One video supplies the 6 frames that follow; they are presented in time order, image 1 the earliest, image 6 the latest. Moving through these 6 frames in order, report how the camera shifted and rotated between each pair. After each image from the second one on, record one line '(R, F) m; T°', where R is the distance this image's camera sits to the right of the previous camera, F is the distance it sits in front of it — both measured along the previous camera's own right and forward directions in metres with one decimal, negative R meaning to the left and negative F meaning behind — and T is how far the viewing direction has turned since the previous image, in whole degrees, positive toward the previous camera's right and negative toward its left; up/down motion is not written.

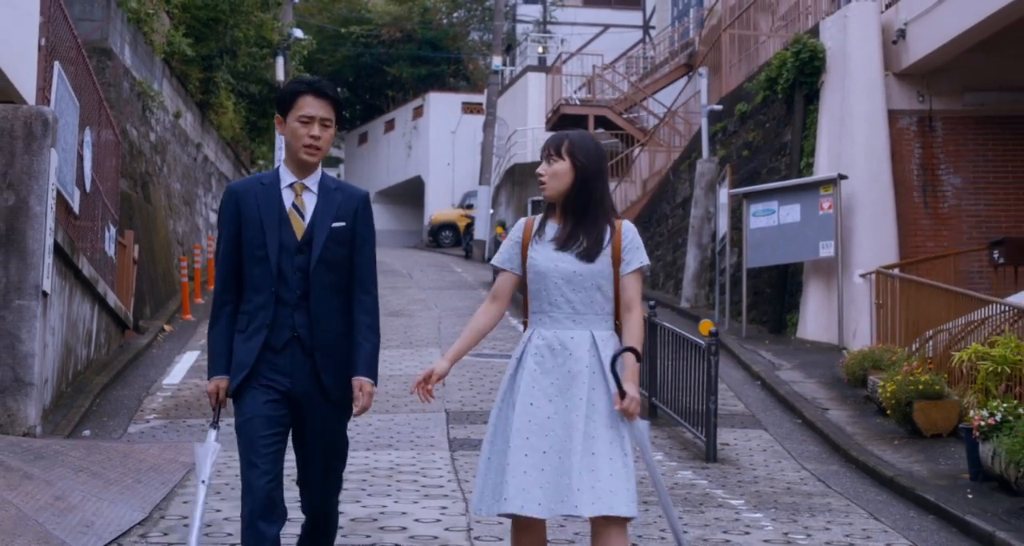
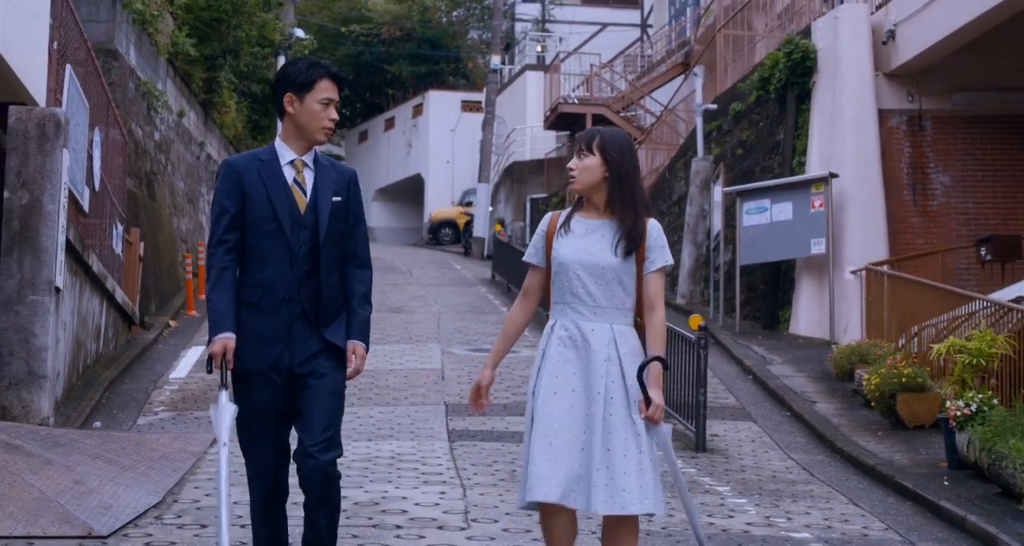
(0.0, -0.4) m; 0°
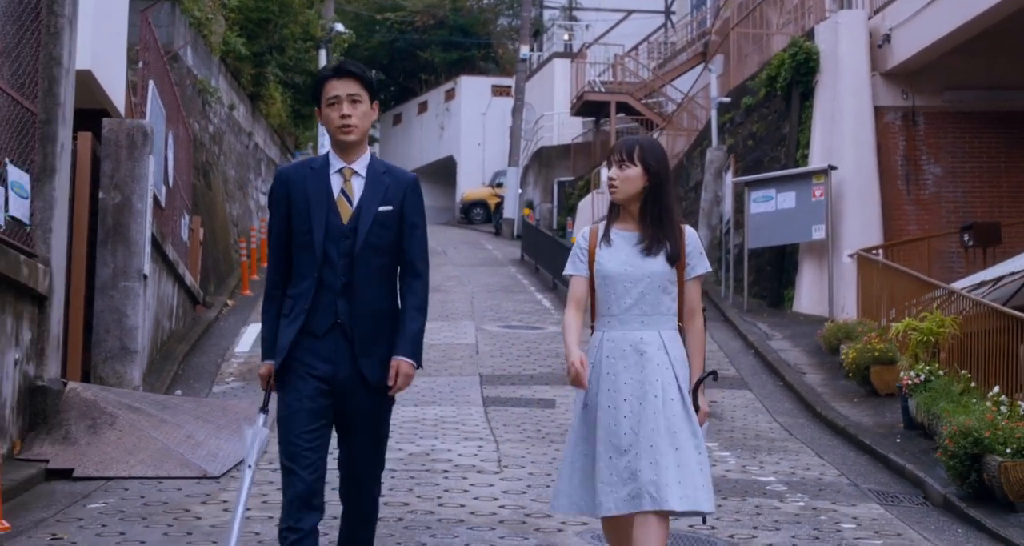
(0.0, -1.8) m; -1°
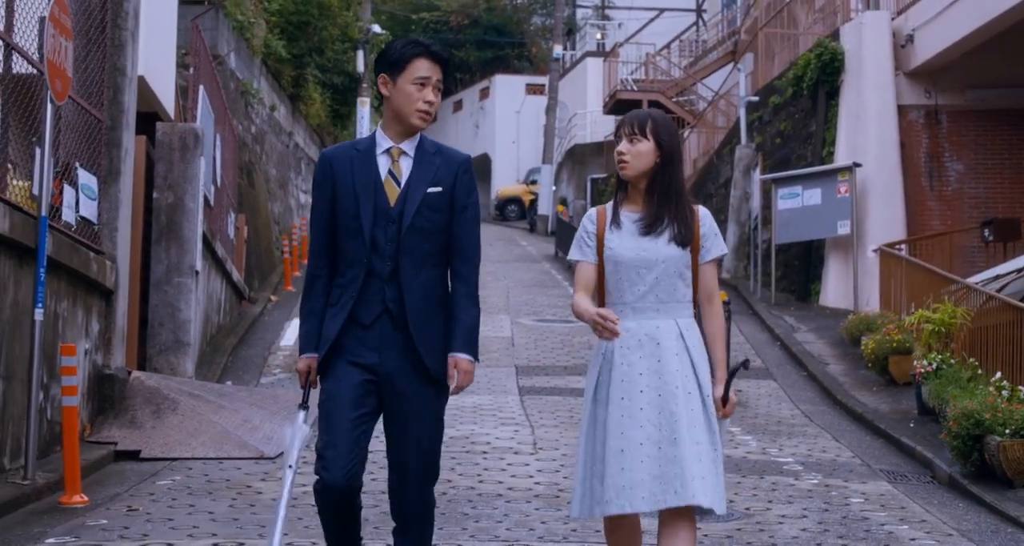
(0.0, -0.6) m; -1°
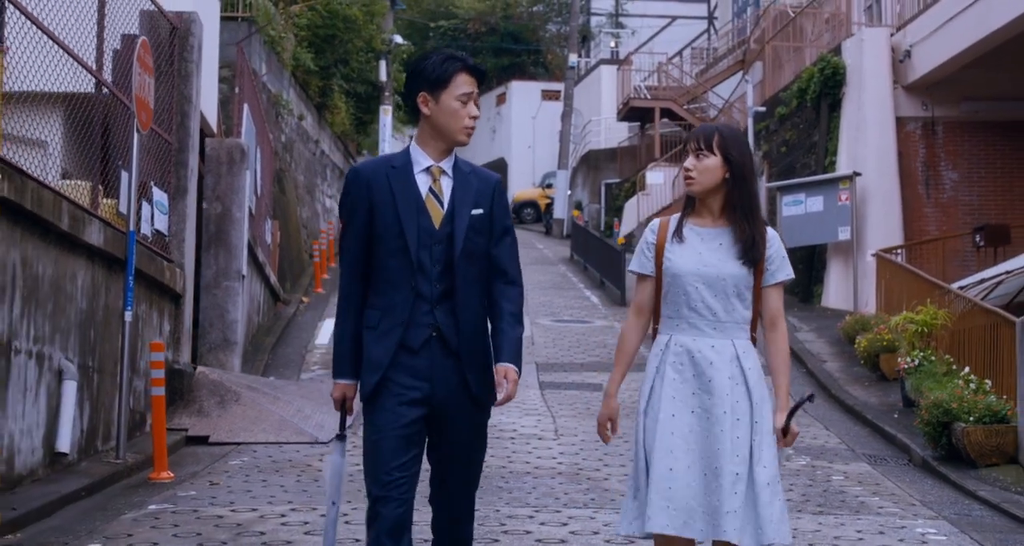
(-0.1, -1.2) m; -1°
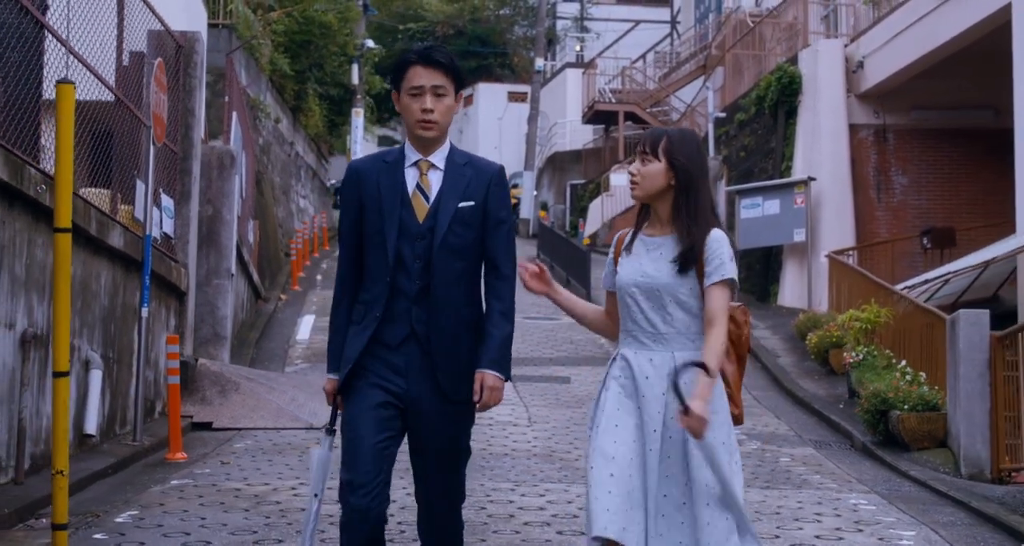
(-0.1, -1.0) m; +2°
